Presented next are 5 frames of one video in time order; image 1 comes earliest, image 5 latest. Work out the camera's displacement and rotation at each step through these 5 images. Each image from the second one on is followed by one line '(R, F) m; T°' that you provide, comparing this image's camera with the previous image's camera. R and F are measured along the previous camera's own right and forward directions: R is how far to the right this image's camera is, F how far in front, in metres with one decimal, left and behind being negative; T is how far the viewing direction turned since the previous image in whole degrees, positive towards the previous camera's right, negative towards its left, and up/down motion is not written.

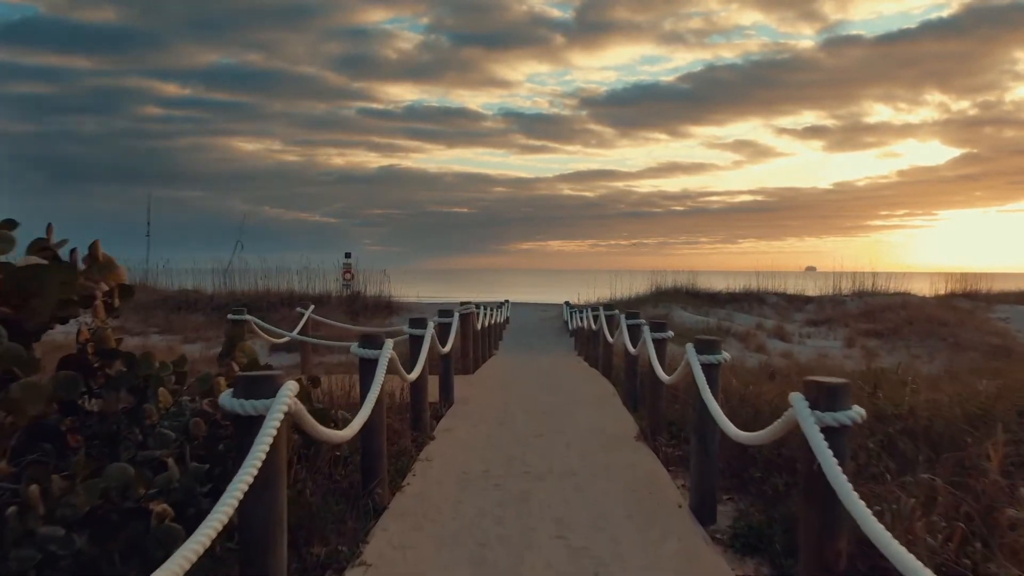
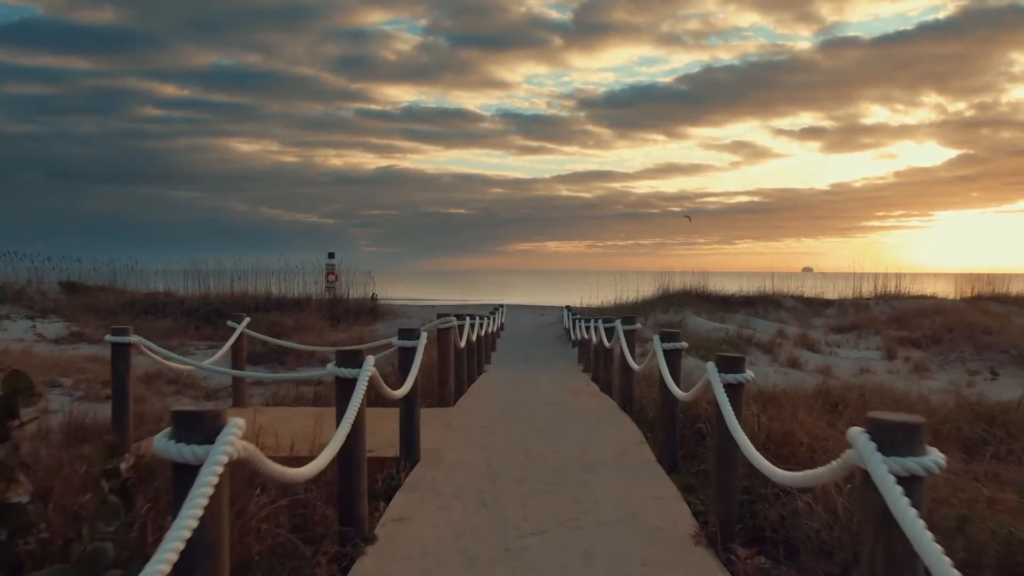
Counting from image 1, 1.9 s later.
(0.0, +2.3) m; 0°
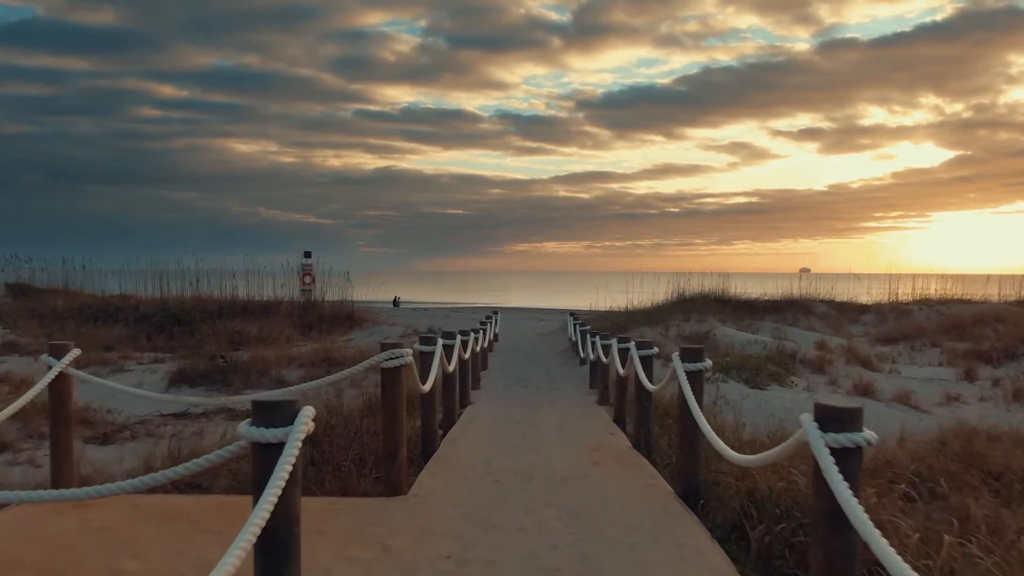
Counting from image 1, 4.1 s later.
(0.0, +3.1) m; 0°
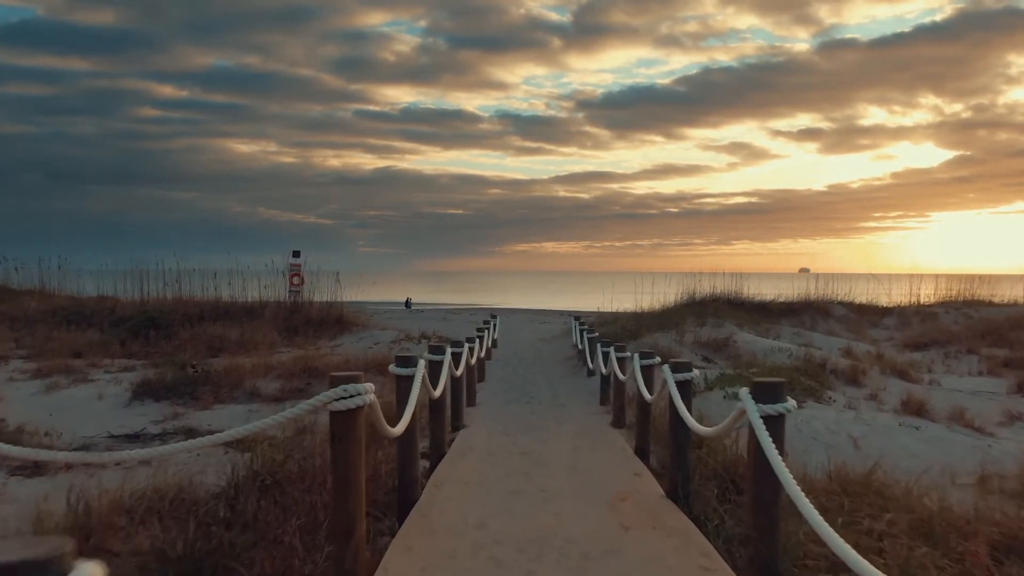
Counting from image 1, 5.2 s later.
(0.0, +1.4) m; 0°
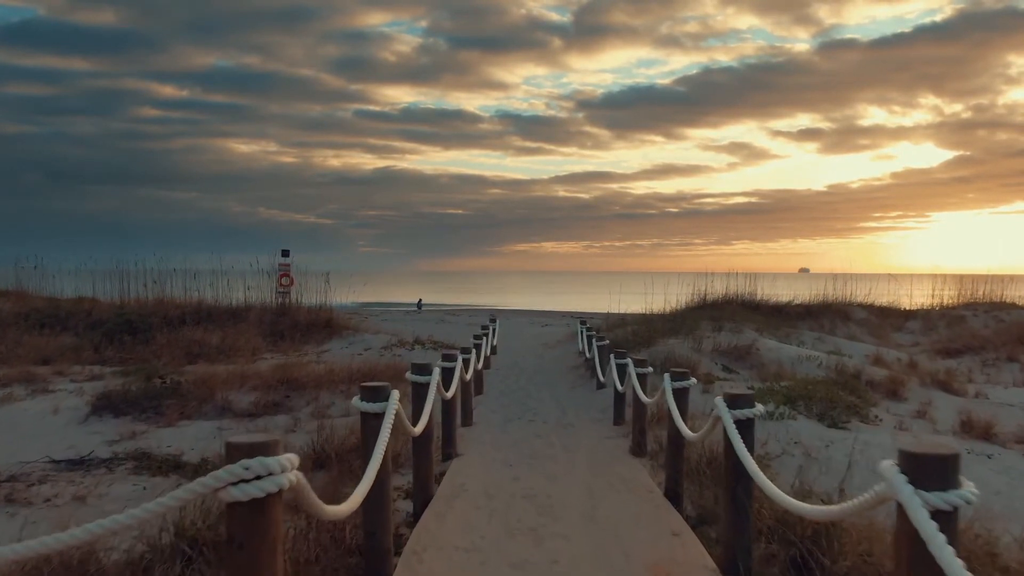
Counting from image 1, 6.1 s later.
(0.0, +1.3) m; 0°
